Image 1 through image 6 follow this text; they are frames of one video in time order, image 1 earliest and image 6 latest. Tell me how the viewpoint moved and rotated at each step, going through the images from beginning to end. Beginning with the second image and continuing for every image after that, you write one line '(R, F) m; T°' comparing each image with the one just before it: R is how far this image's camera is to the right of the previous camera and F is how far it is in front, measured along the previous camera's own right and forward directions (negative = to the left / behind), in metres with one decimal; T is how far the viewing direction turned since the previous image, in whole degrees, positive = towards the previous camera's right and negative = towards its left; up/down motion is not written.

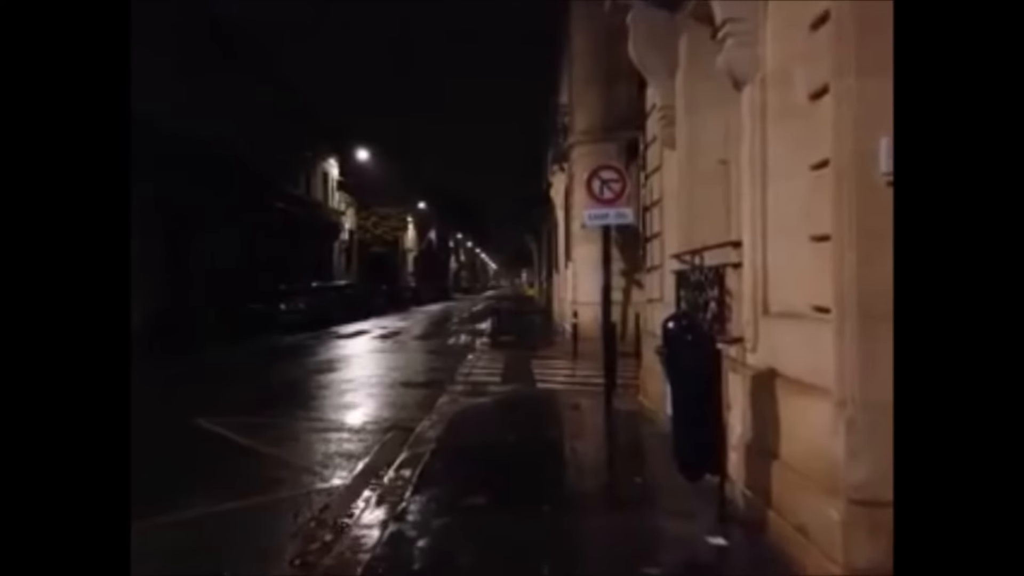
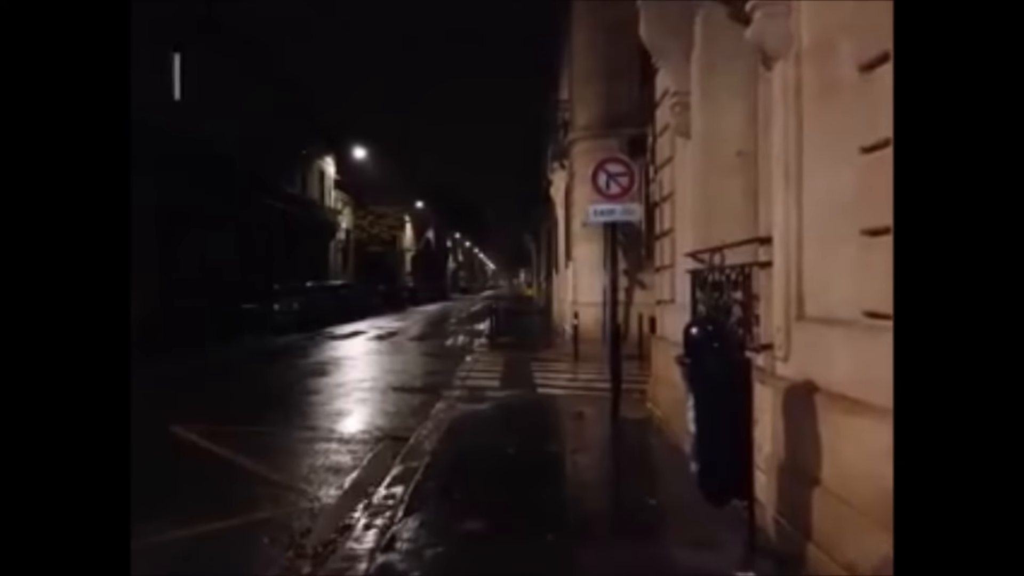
(0.0, +0.8) m; 0°
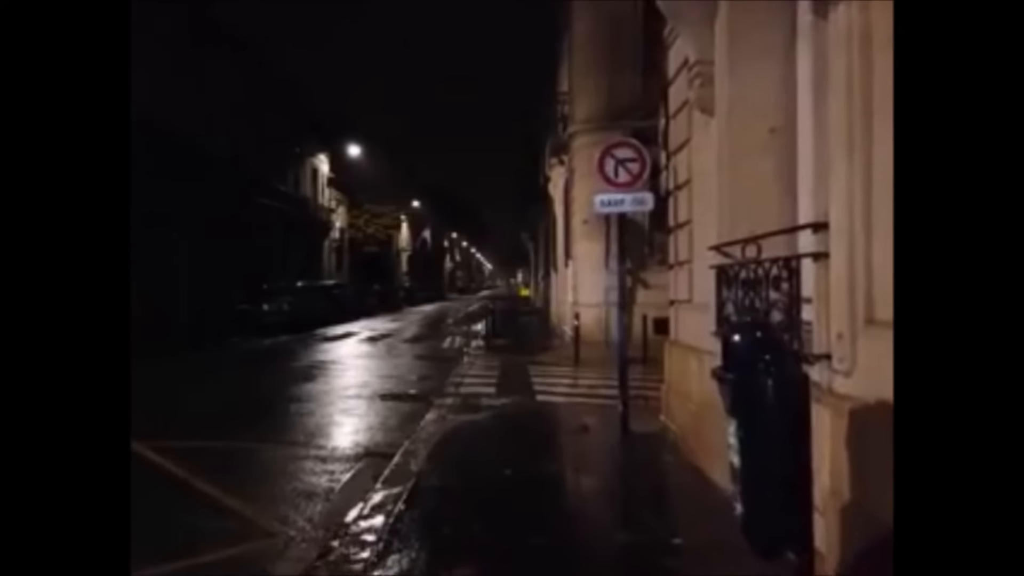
(0.0, +1.3) m; 0°
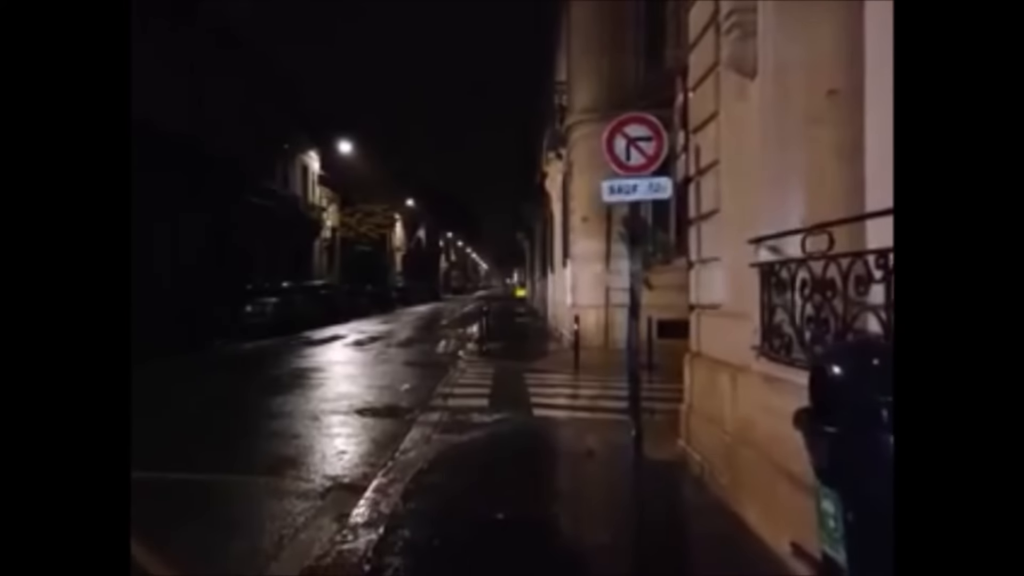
(0.0, +1.7) m; 0°
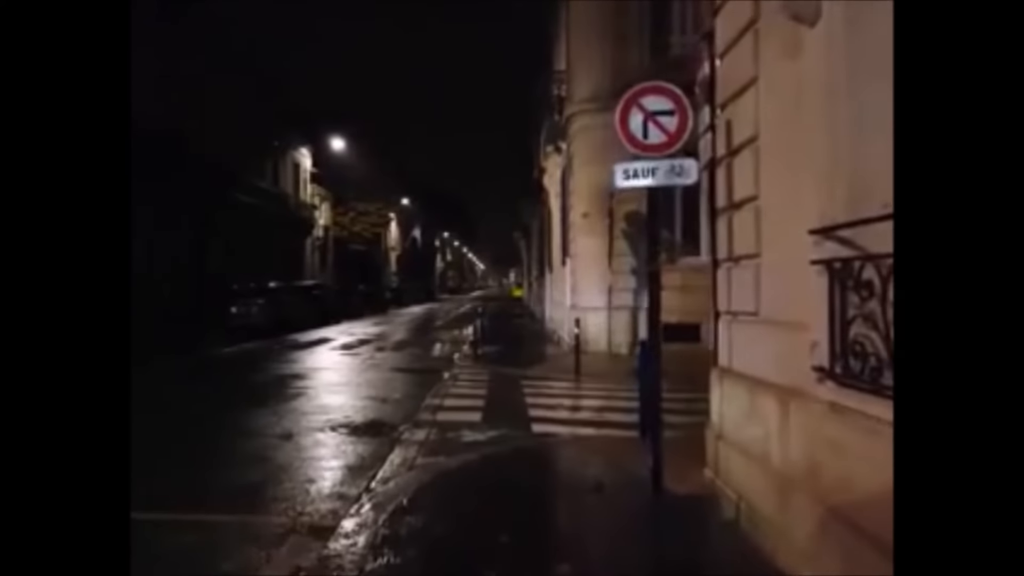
(0.0, +1.6) m; 0°
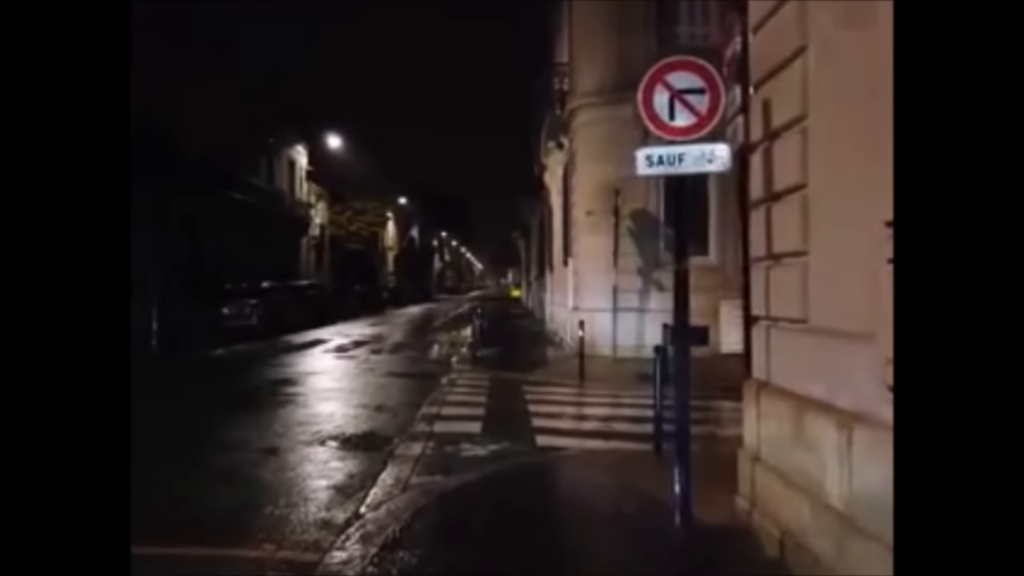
(-0.1, +1.0) m; 0°
